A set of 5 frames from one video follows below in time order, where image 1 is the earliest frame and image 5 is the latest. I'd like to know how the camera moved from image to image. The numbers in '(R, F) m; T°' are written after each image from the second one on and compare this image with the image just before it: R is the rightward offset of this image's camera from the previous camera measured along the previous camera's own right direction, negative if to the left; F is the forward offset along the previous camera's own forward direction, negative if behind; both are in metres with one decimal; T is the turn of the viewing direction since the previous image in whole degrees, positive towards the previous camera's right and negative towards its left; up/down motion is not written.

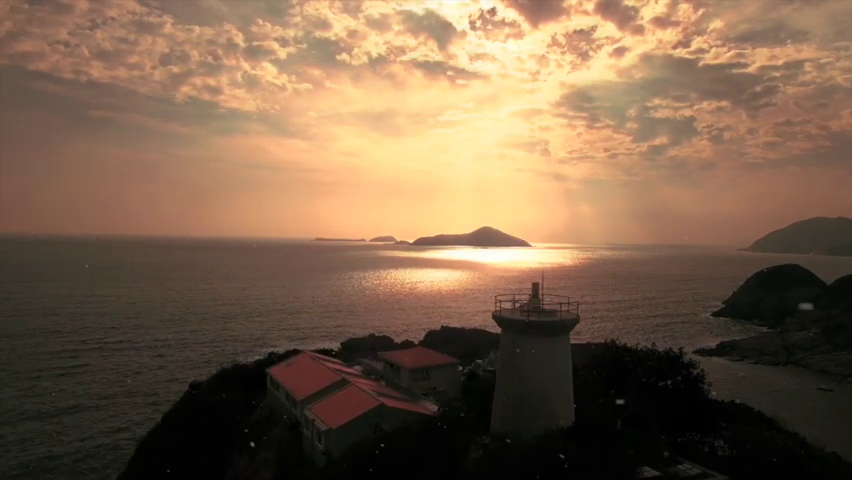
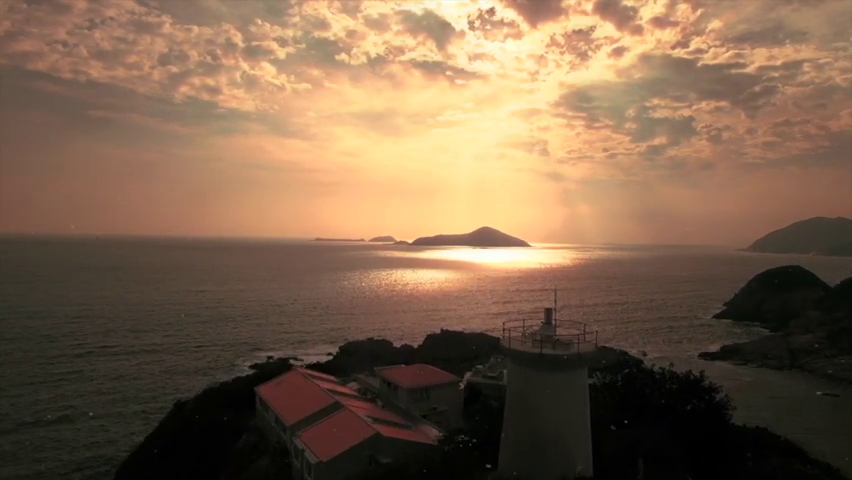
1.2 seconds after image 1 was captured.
(0.0, +0.6) m; 0°
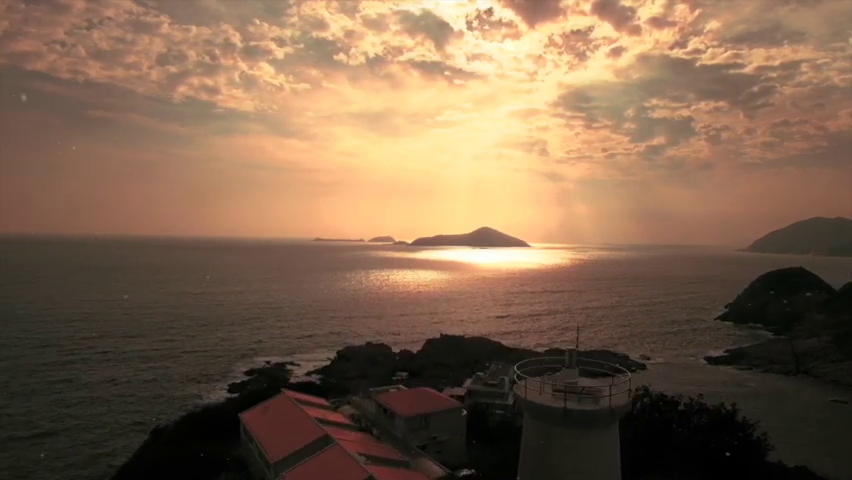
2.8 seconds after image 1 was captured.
(-0.1, +0.8) m; 0°
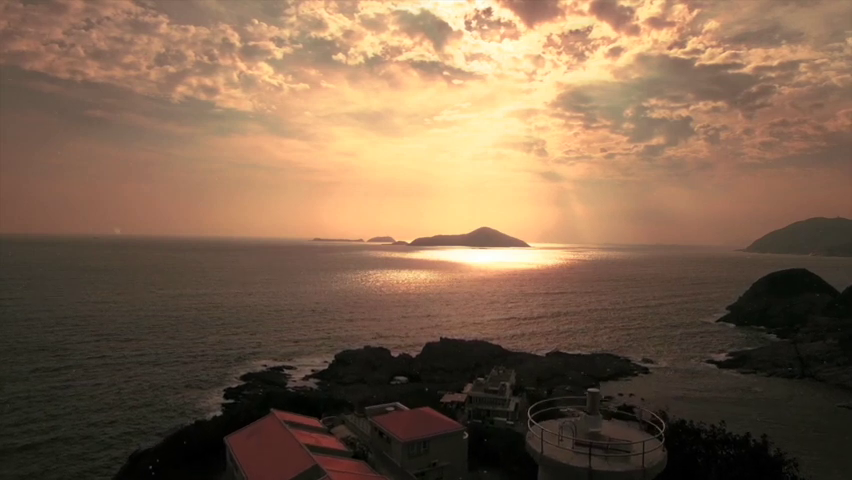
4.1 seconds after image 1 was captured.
(0.0, +0.7) m; 0°
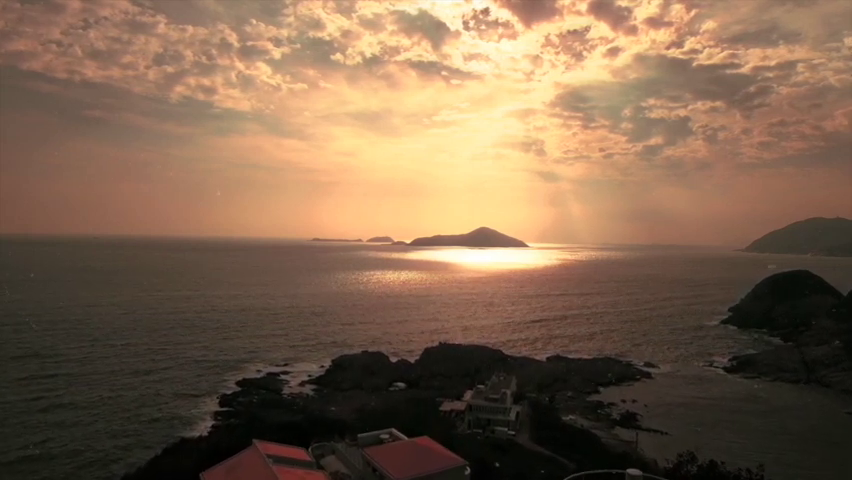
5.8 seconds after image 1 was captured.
(0.0, +0.8) m; 0°
